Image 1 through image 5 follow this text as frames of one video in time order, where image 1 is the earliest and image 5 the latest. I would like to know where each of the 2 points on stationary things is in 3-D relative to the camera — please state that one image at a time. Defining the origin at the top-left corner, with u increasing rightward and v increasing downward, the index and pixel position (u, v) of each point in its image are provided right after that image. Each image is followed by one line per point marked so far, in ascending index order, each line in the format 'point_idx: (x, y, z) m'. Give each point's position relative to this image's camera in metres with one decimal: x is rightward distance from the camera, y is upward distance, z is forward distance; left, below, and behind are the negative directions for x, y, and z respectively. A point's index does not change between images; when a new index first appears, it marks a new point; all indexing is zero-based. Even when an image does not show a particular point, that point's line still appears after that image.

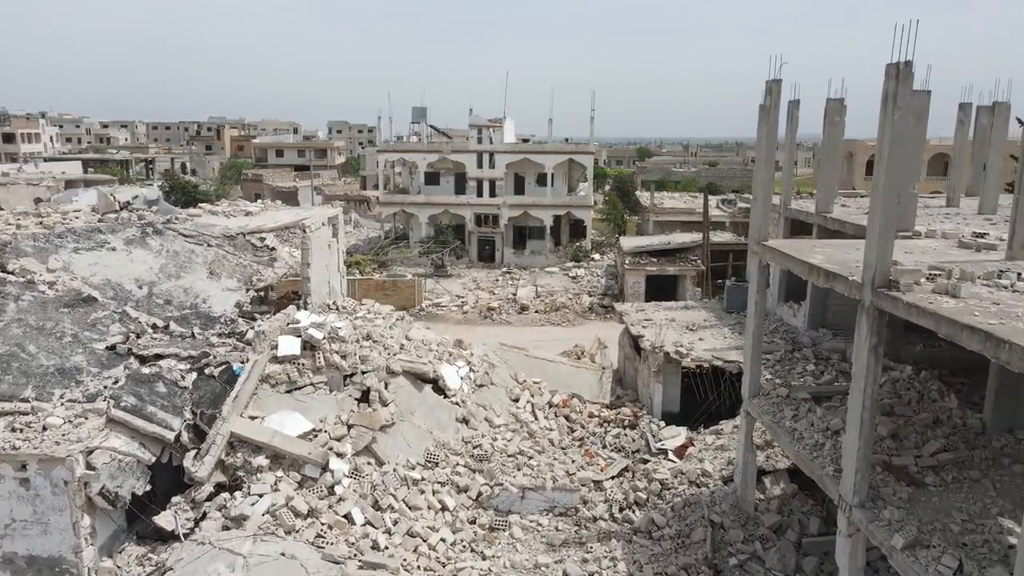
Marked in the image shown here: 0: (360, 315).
0: (-2.7, -0.5, +15.5) m
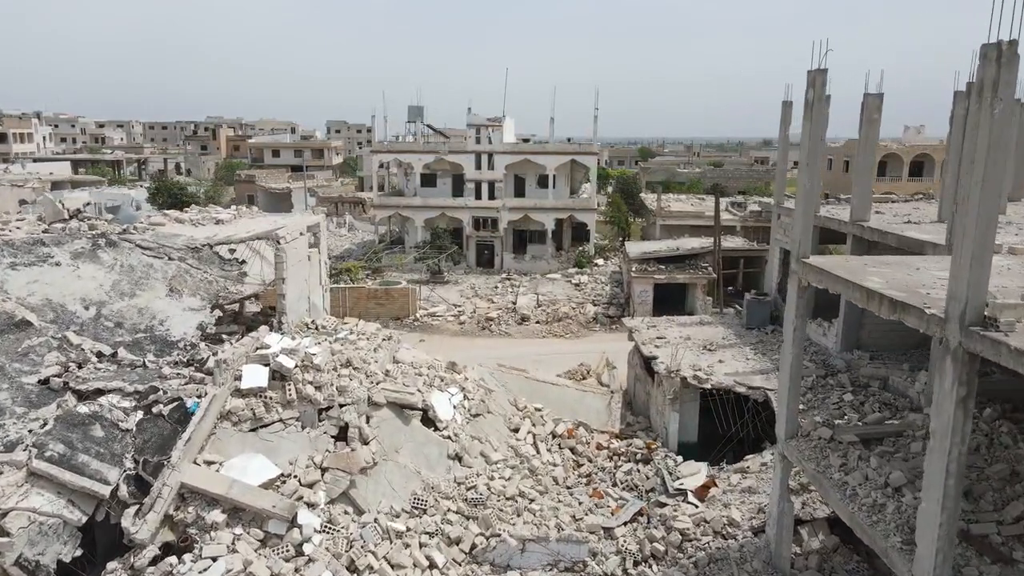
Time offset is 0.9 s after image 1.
0: (-2.7, -0.8, +13.9) m
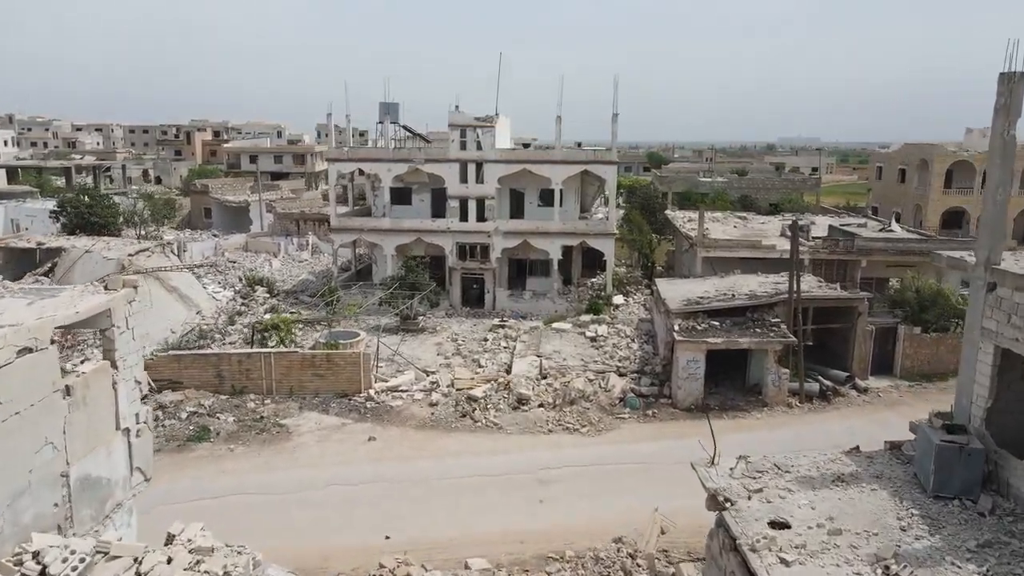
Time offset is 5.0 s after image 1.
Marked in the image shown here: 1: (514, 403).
0: (-2.9, -2.2, +5.7) m
1: (0.0, -2.5, +19.2) m
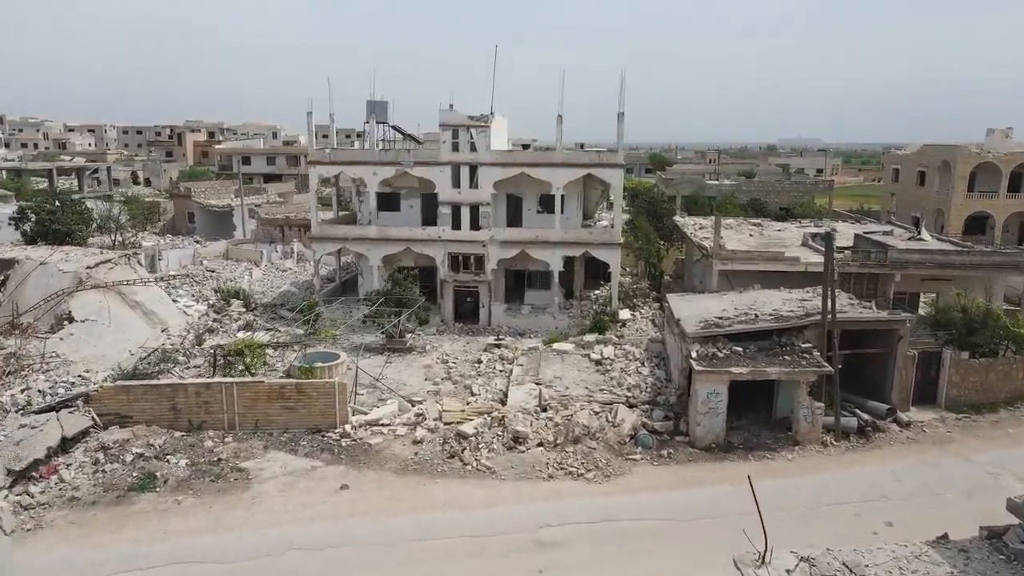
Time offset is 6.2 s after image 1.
0: (-3.0, -2.6, +3.3) m
1: (-0.1, -2.9, +16.8) m
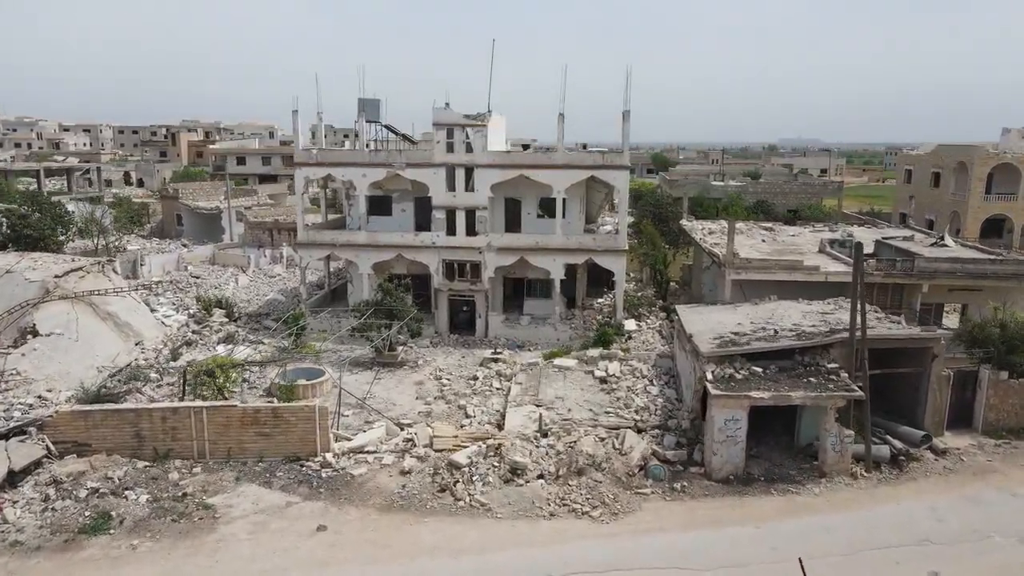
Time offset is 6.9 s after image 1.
0: (-3.0, -2.9, +1.8) m
1: (-0.1, -3.2, +15.2) m
